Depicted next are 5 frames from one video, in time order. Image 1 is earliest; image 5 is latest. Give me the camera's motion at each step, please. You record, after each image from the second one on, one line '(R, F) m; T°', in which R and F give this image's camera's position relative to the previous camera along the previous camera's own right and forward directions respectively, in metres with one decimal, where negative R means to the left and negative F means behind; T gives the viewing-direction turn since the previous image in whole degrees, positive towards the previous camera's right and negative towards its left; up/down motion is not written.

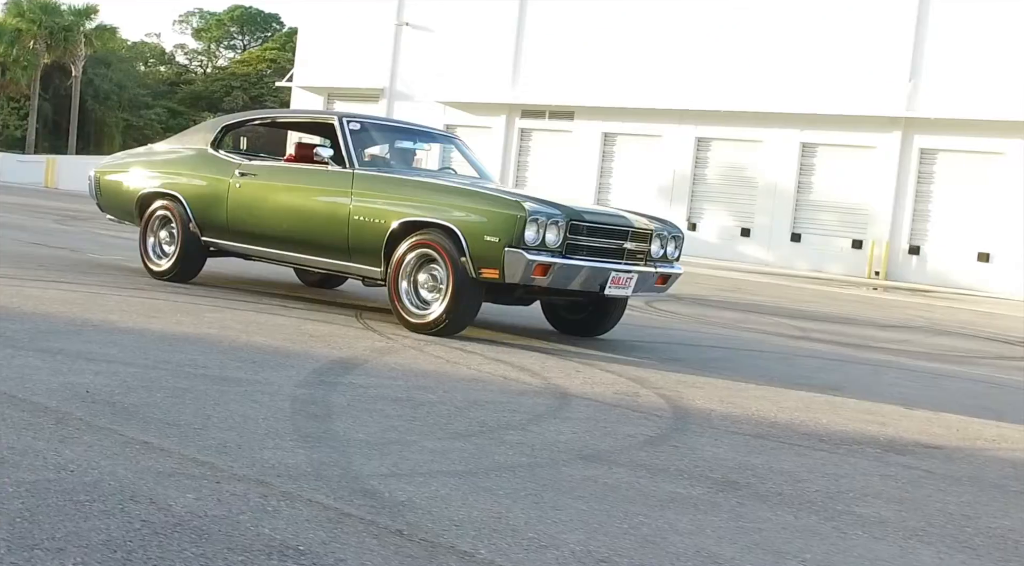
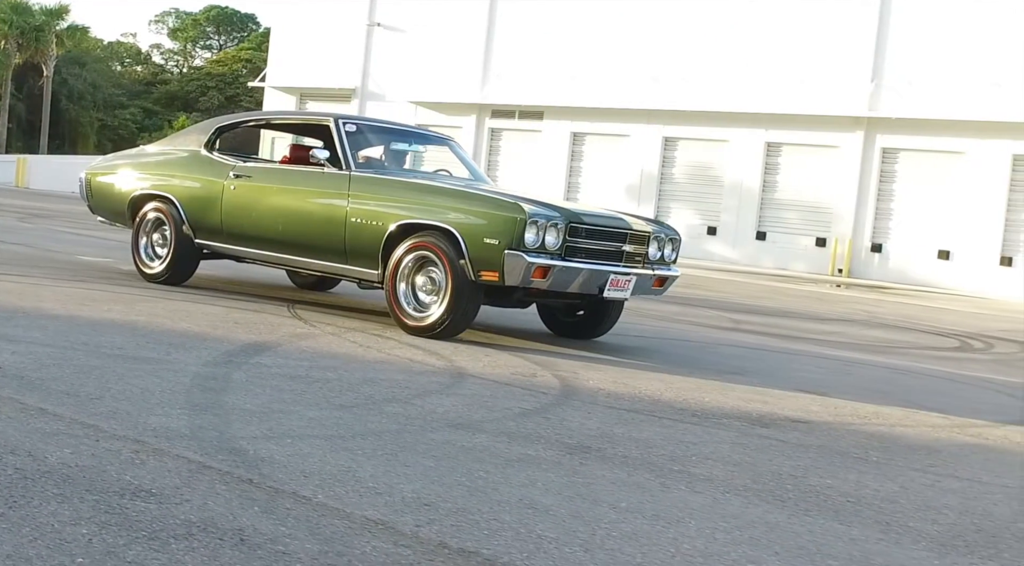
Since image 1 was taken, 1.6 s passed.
(-0.3, 0.0) m; -3°
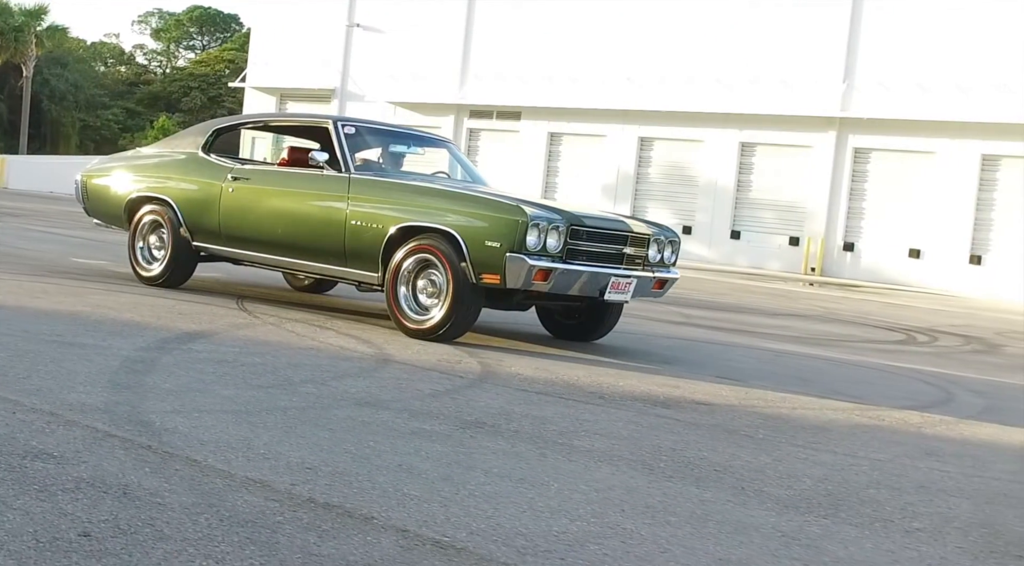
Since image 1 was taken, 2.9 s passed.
(+0.4, -0.4) m; +1°
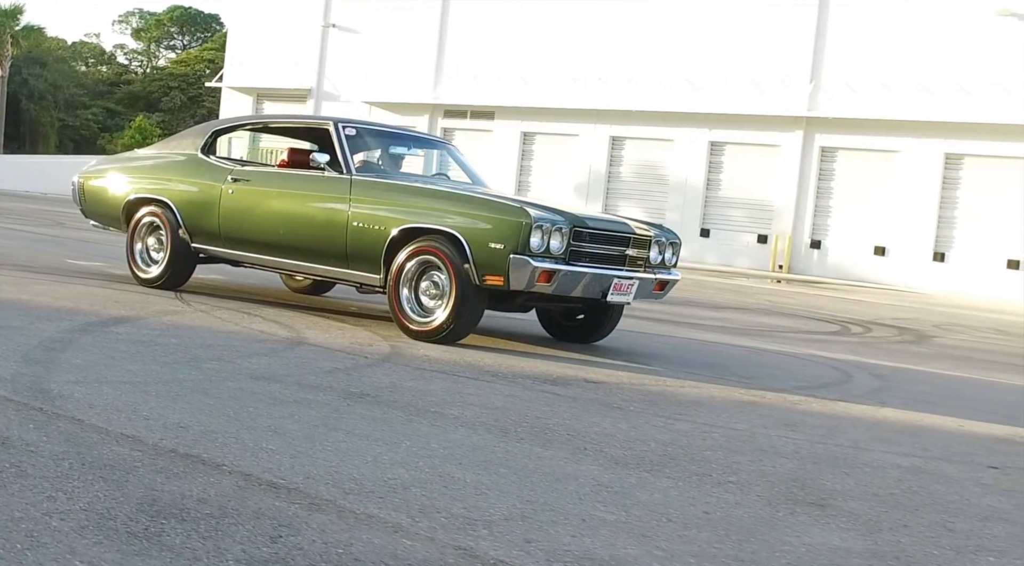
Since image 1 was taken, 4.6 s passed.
(+0.5, -0.5) m; +1°
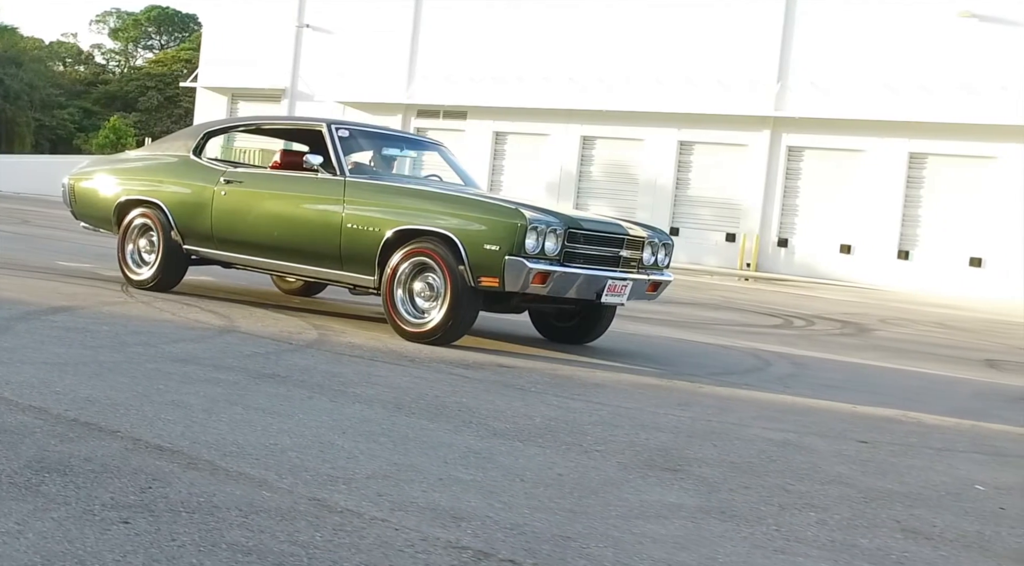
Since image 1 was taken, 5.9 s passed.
(+0.4, -0.4) m; +1°
